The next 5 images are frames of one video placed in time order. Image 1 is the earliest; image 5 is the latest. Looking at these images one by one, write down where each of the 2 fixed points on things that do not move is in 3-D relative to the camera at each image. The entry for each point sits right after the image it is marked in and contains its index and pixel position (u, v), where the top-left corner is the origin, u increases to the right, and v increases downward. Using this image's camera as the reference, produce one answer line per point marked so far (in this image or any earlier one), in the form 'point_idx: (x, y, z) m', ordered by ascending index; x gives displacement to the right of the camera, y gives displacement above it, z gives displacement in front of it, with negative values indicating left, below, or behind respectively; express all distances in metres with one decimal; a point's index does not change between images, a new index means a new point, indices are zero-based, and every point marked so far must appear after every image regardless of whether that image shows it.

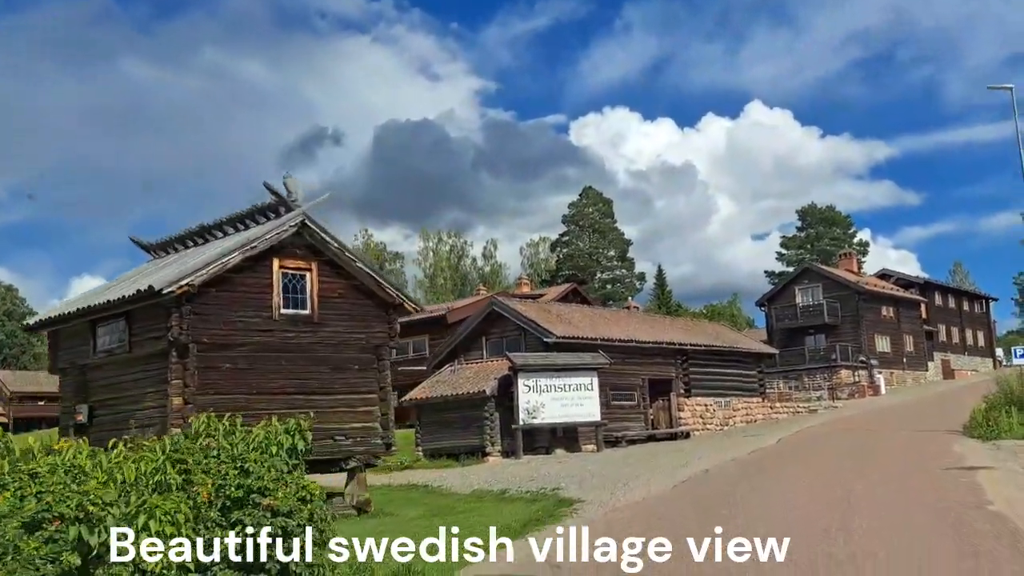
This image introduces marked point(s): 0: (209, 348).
0: (-4.1, -0.8, +11.6) m
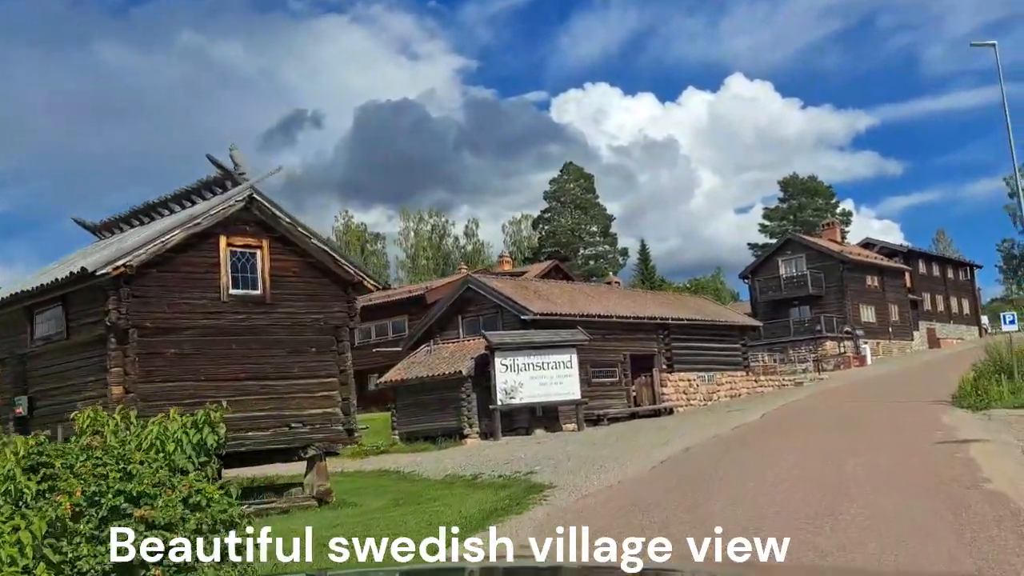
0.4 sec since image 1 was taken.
0: (-4.5, -0.6, +10.8) m
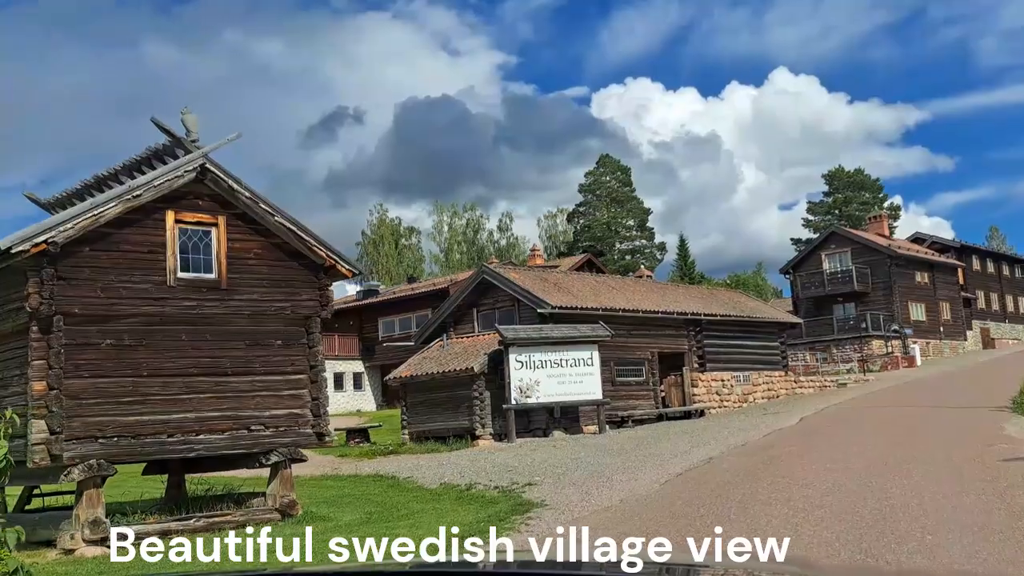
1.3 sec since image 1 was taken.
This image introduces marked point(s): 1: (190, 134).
0: (-4.7, -0.4, +9.4) m
1: (-3.8, +1.8, +10.3) m
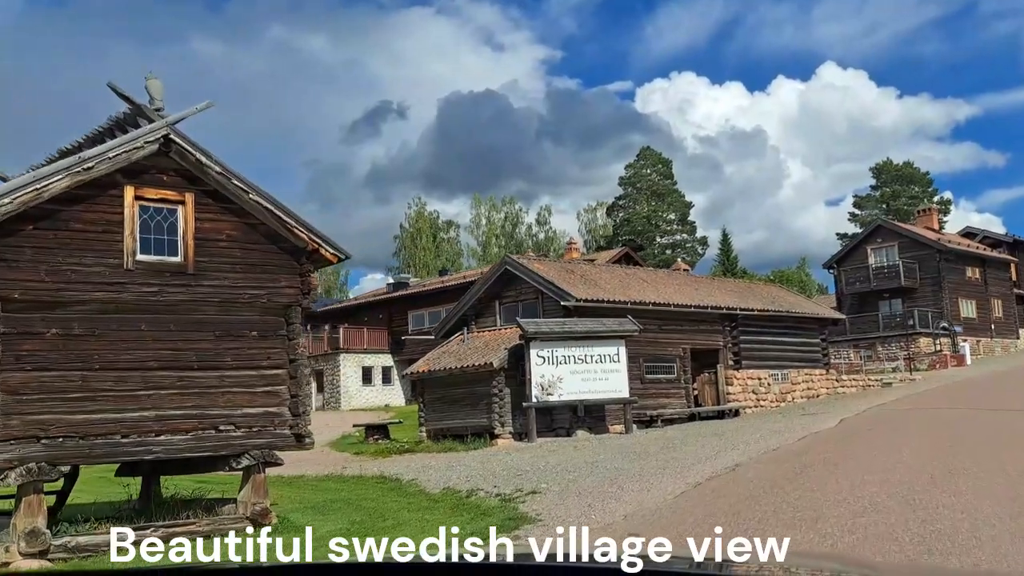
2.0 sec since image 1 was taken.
0: (-4.7, -0.2, +8.5) m
1: (-3.9, +2.0, +9.3) m
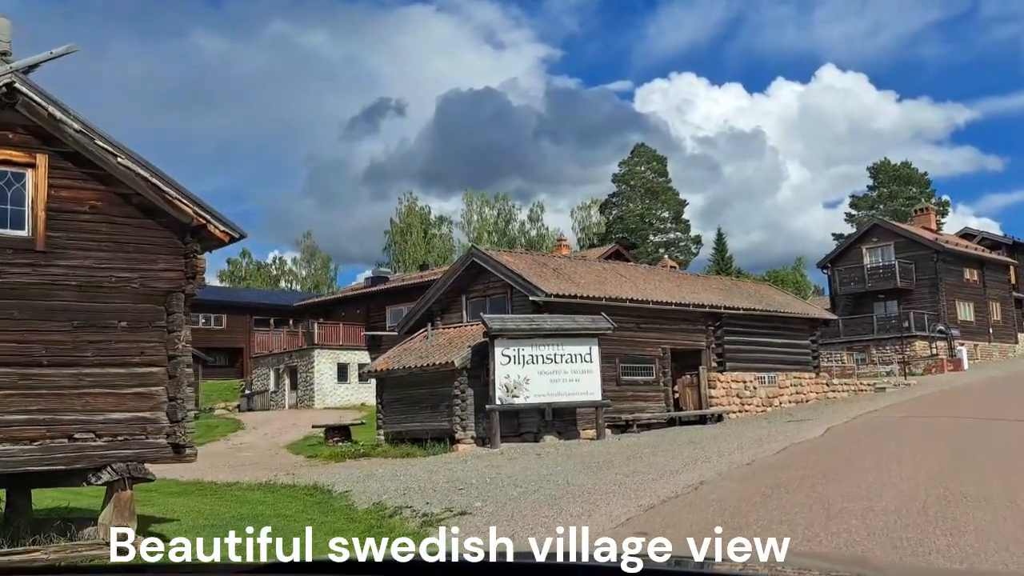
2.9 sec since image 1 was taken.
0: (-5.5, 0.0, +7.0) m
1: (-4.6, +2.2, +7.8) m
